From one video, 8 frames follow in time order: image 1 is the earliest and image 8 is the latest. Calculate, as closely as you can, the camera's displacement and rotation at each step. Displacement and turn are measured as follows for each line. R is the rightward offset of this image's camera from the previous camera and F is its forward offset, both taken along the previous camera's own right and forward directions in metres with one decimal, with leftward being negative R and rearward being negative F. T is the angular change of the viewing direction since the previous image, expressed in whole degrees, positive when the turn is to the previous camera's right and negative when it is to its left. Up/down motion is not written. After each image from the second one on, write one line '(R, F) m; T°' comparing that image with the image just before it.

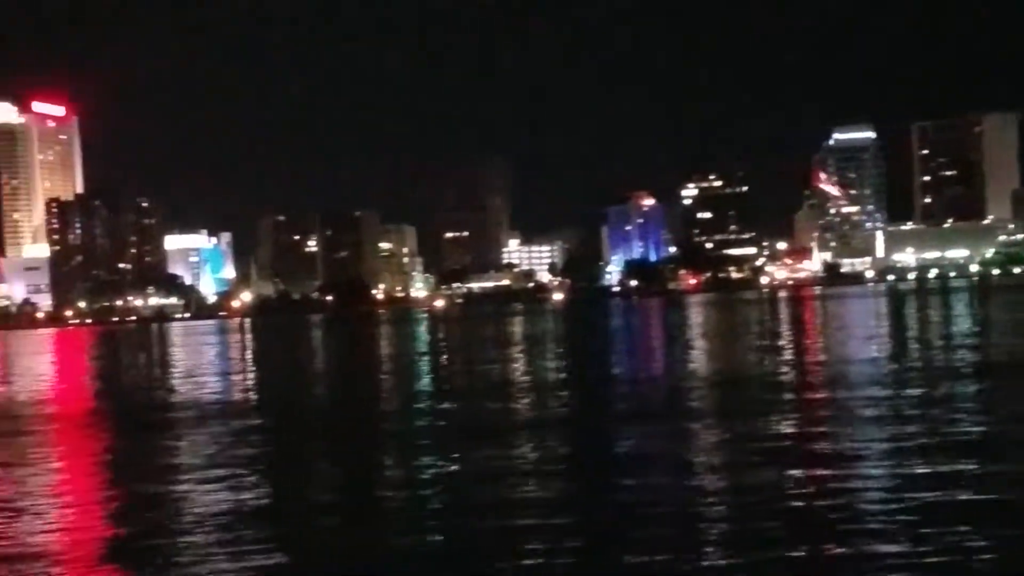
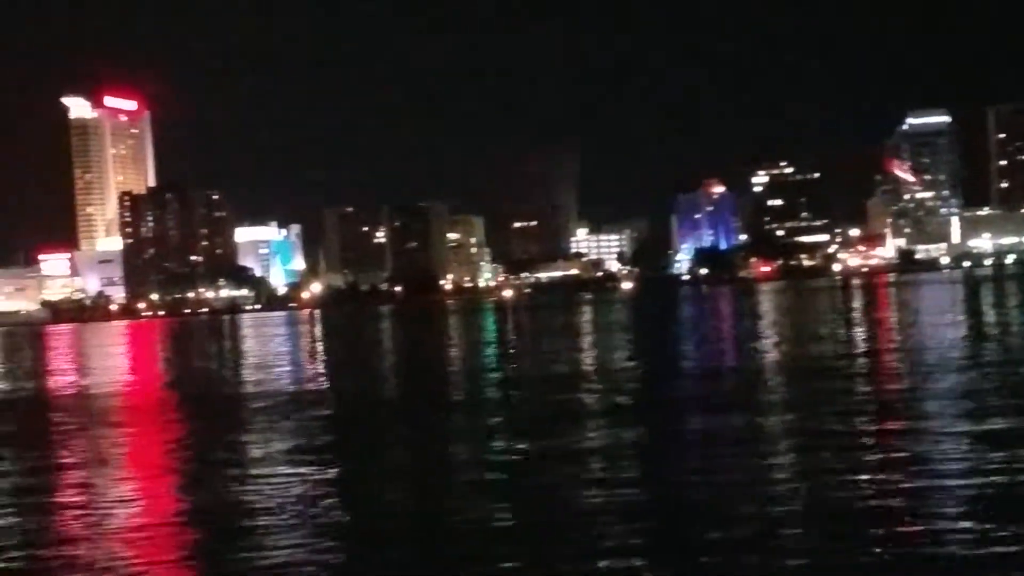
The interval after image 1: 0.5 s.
(0.0, +0.2) m; -2°
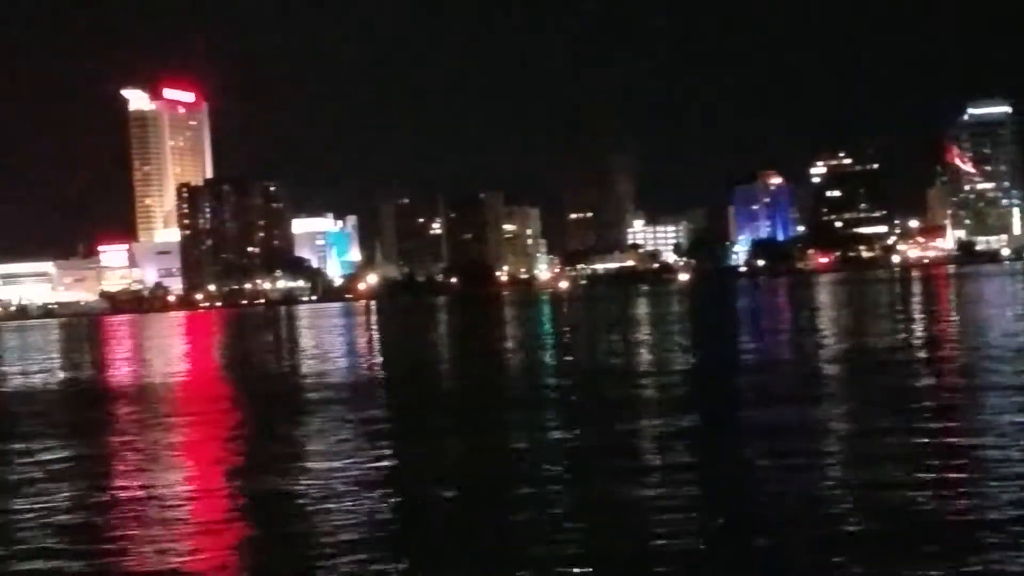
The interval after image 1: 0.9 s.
(0.0, +0.1) m; -2°
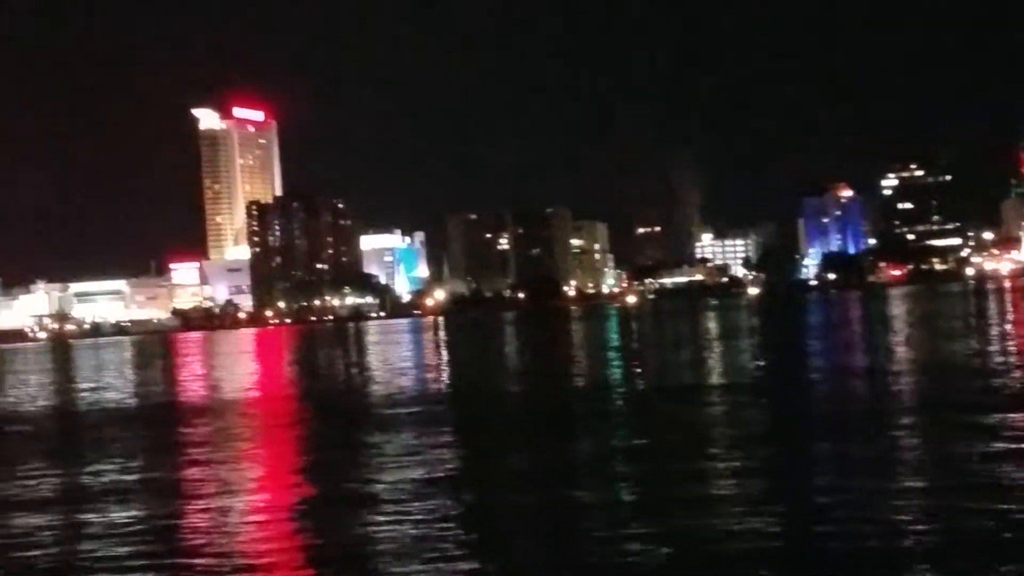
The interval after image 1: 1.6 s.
(0.0, +0.2) m; -2°
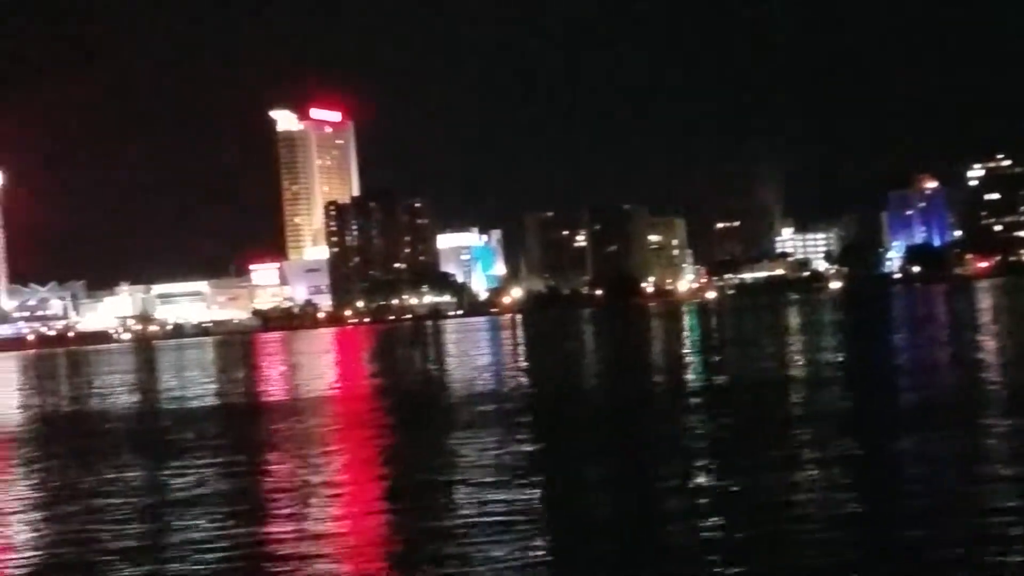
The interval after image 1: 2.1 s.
(0.0, +0.4) m; -3°
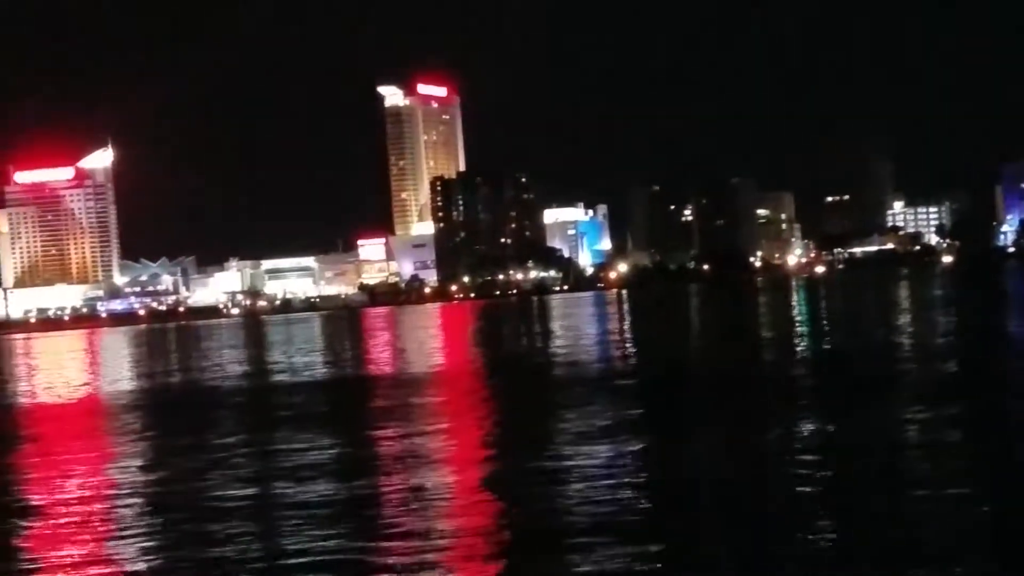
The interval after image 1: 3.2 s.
(+0.1, +0.3) m; -4°
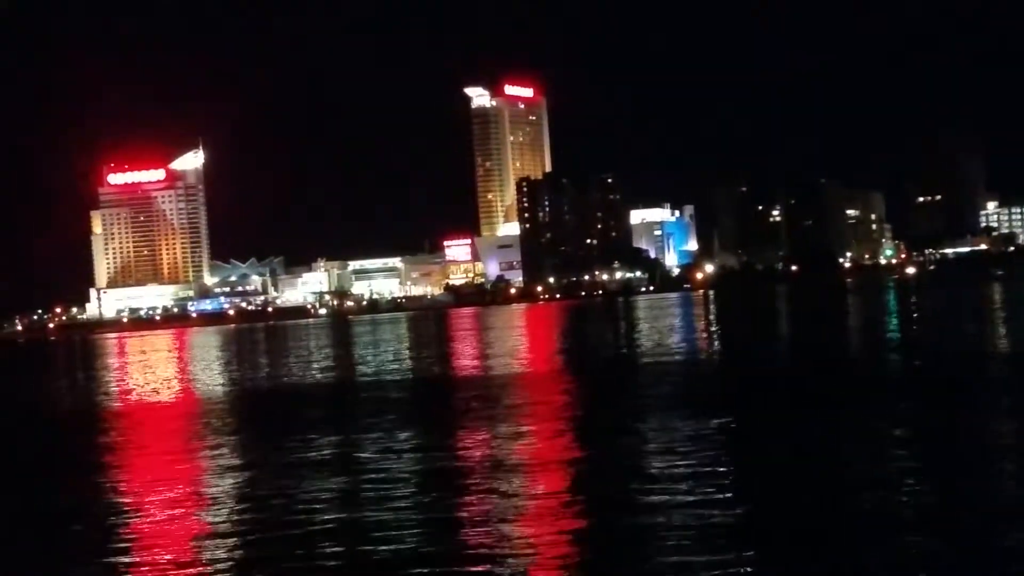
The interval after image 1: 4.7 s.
(0.0, +0.3) m; -3°
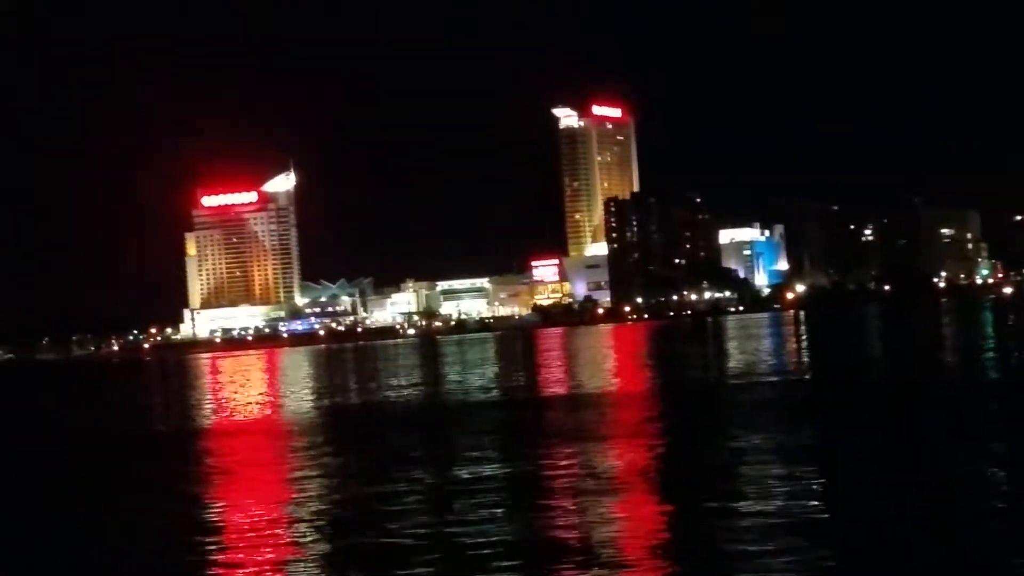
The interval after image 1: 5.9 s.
(+0.1, +0.8) m; -3°
